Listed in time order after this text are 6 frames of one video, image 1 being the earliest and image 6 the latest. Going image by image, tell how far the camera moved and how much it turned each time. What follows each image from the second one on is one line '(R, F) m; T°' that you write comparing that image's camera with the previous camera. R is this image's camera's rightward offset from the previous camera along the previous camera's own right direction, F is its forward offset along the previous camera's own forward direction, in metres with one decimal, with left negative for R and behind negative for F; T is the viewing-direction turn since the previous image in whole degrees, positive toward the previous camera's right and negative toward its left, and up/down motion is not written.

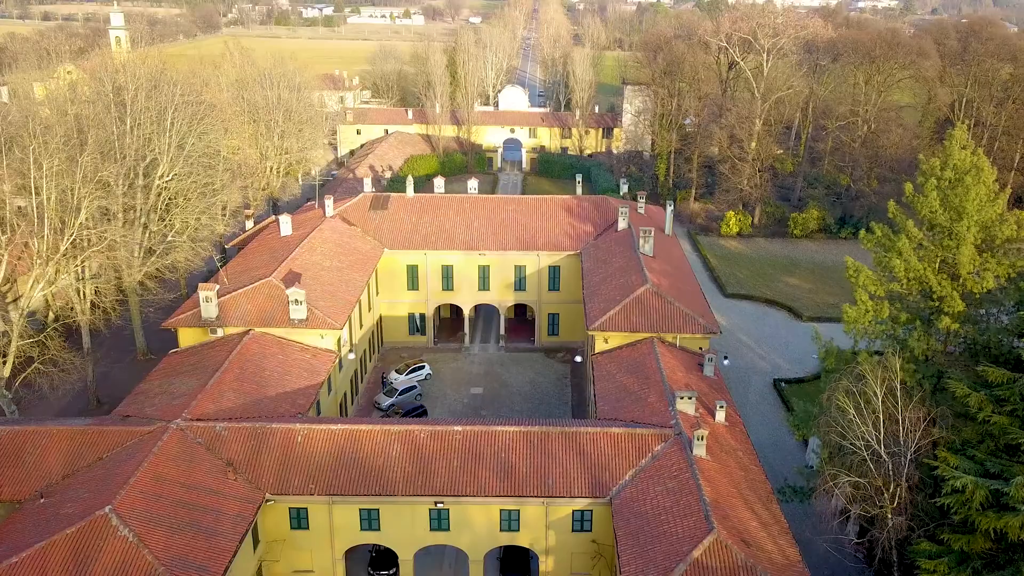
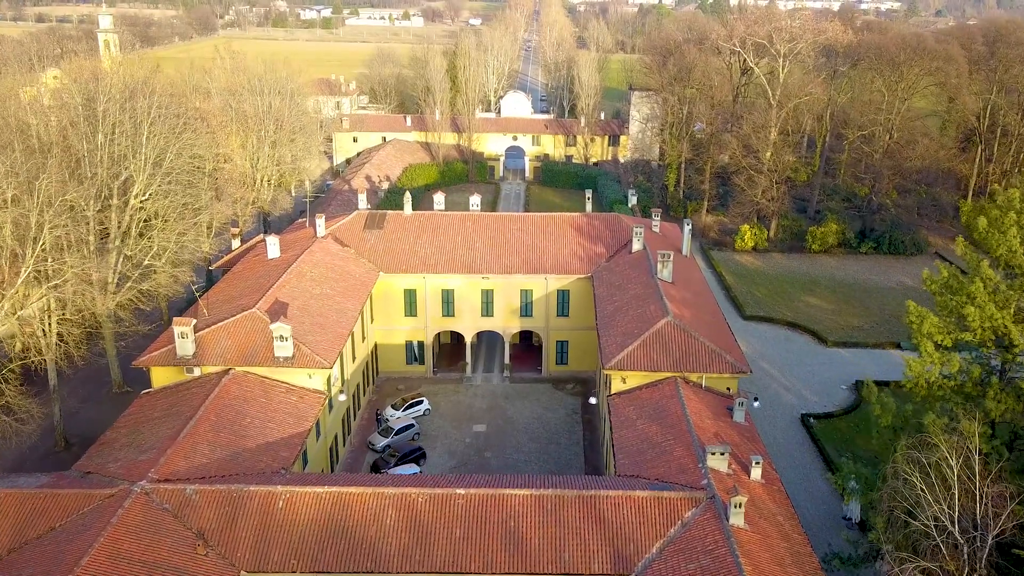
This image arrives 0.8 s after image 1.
(-0.3, +3.0) m; 0°
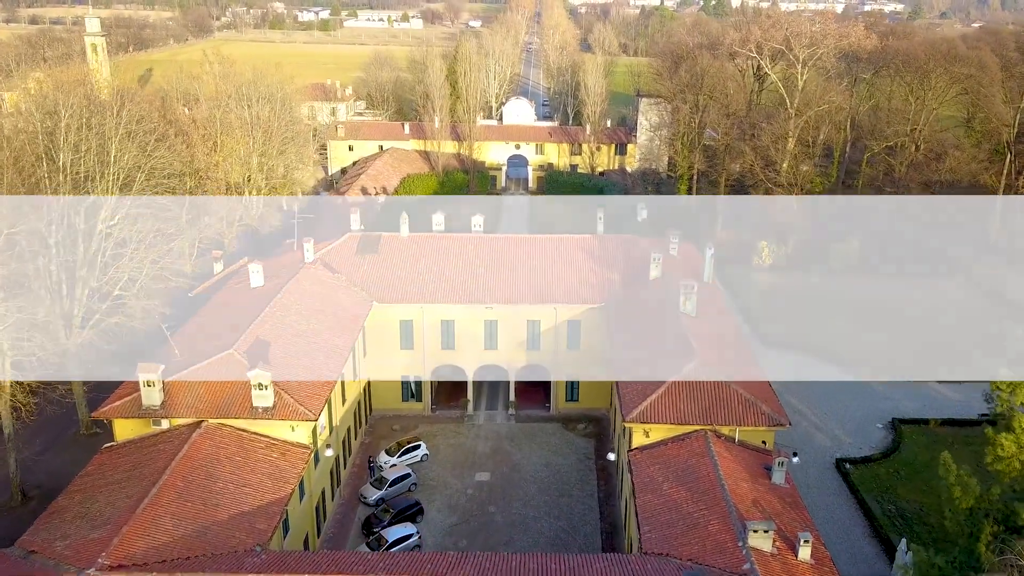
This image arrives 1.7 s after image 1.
(-0.3, +3.2) m; 0°
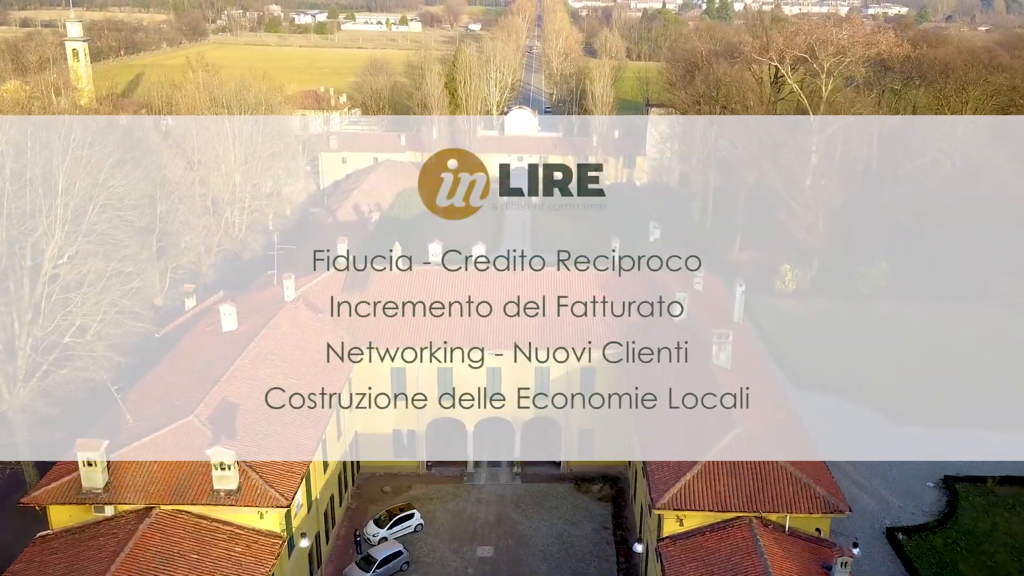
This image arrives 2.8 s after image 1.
(-0.3, +3.9) m; 0°
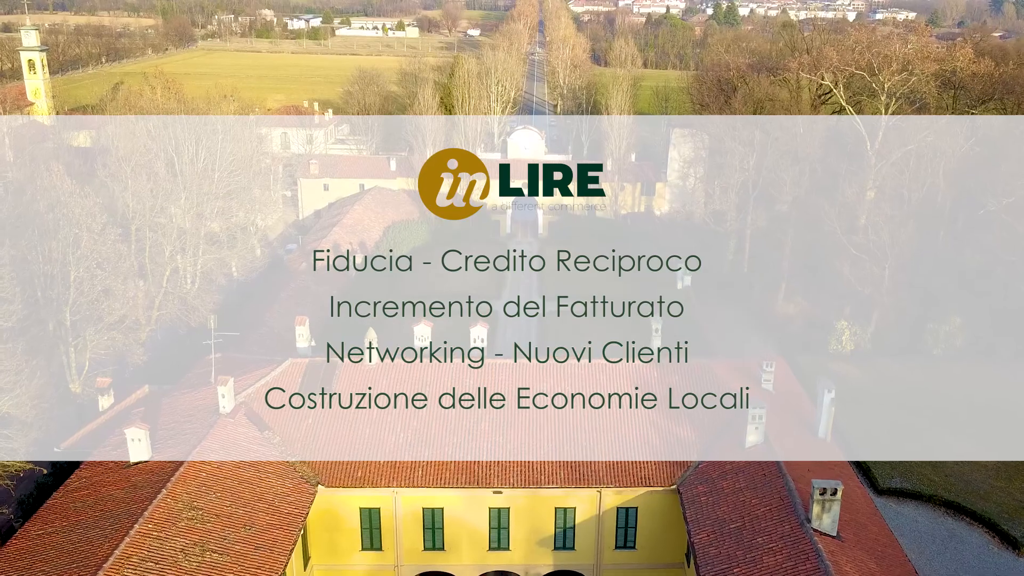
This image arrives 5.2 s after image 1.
(-0.4, +7.9) m; 0°
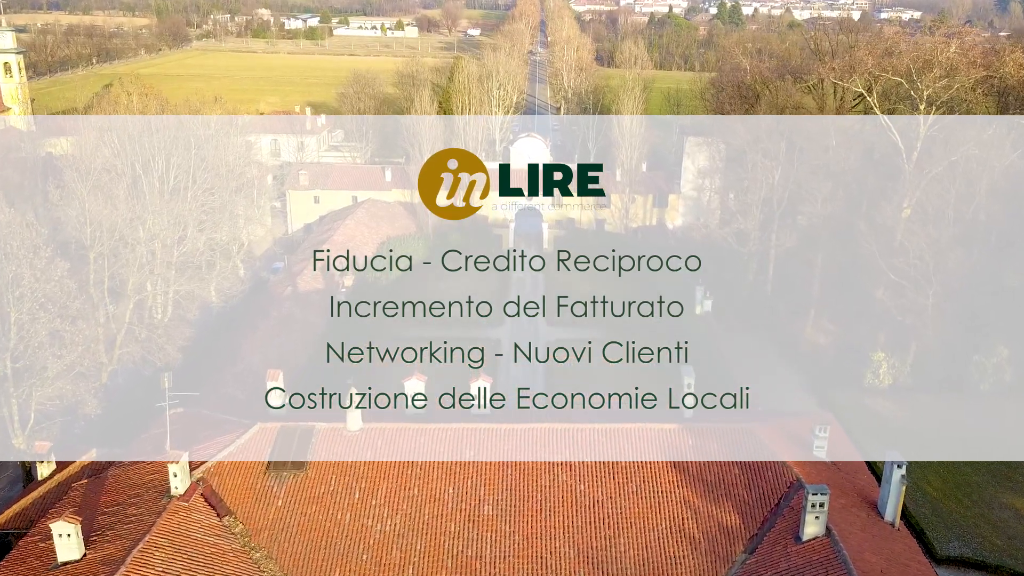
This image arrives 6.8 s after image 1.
(-0.2, +3.8) m; 0°
